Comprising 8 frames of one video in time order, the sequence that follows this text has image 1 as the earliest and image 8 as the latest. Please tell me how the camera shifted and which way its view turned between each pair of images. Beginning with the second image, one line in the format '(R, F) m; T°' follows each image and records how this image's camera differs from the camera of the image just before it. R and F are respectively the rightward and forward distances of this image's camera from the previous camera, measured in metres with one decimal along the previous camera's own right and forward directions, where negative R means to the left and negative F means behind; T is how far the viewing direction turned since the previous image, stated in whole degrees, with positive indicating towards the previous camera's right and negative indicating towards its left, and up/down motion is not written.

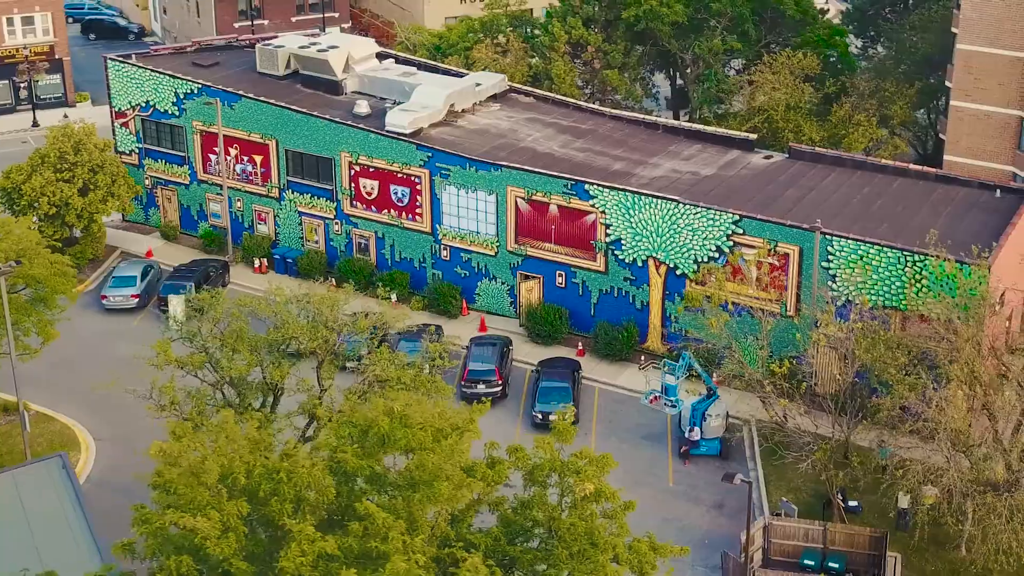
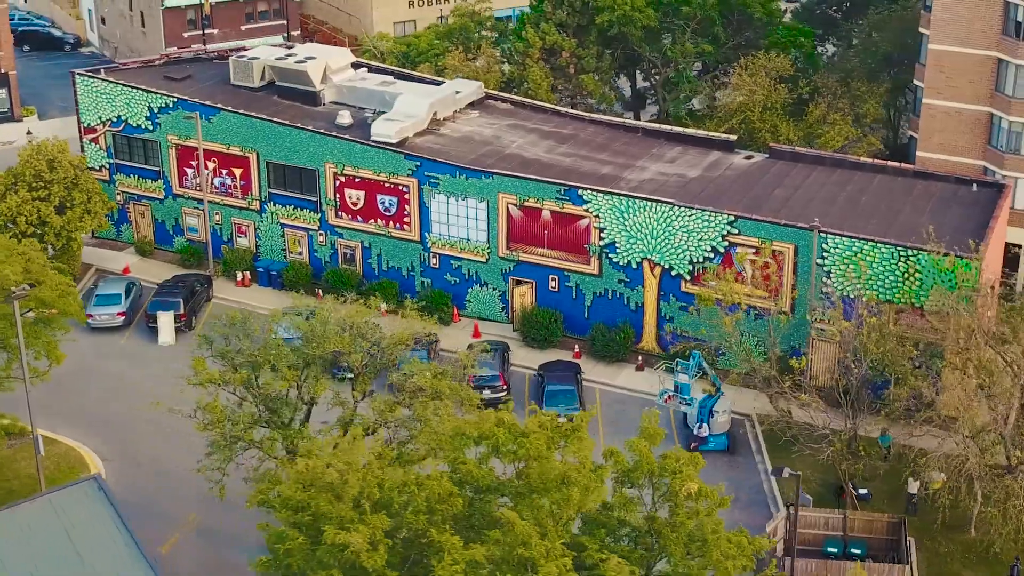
(-3.1, -0.4) m; +4°
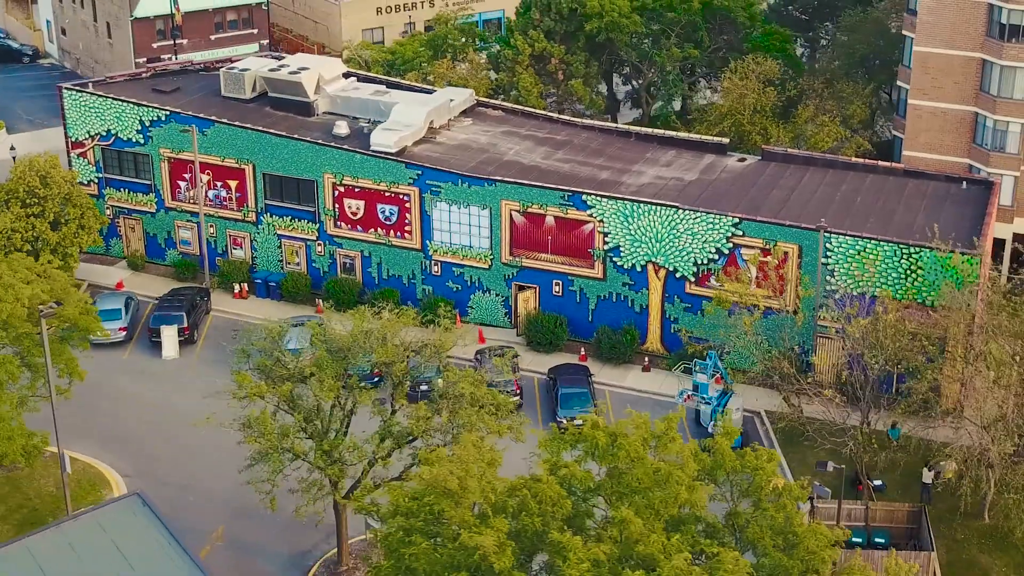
(-2.6, -0.5) m; +3°
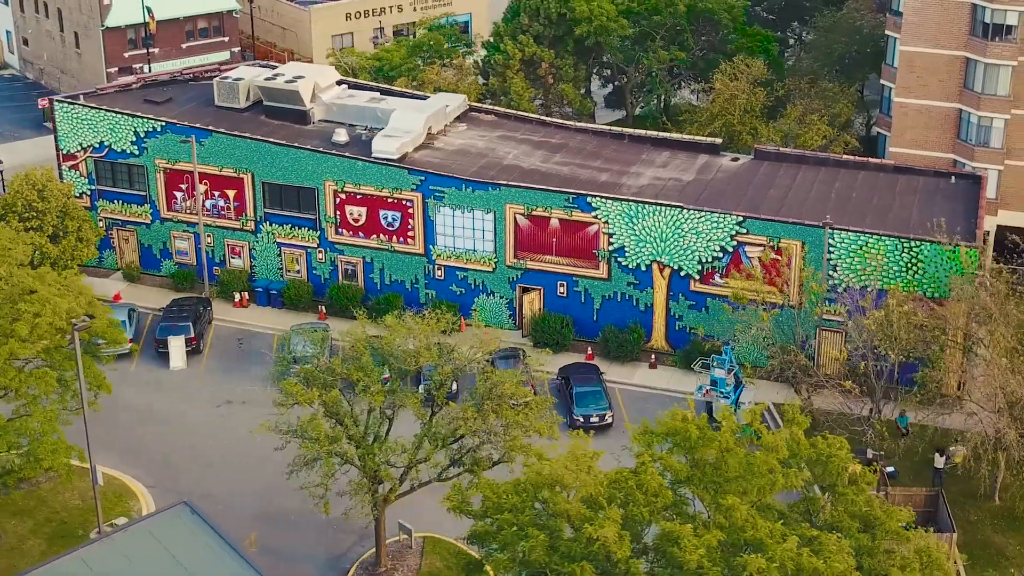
(-2.7, -0.7) m; +3°
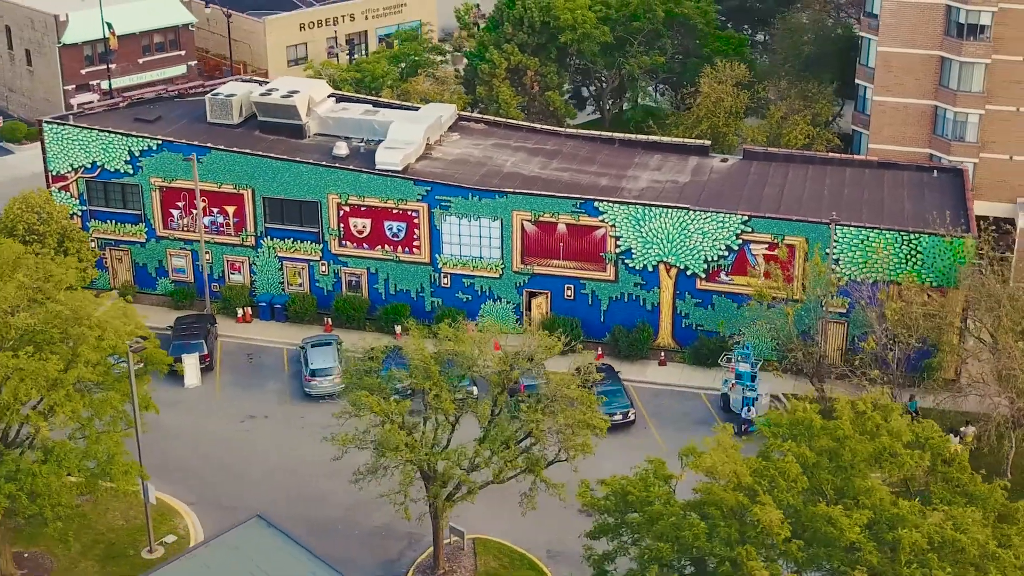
(-4.2, -1.0) m; +4°
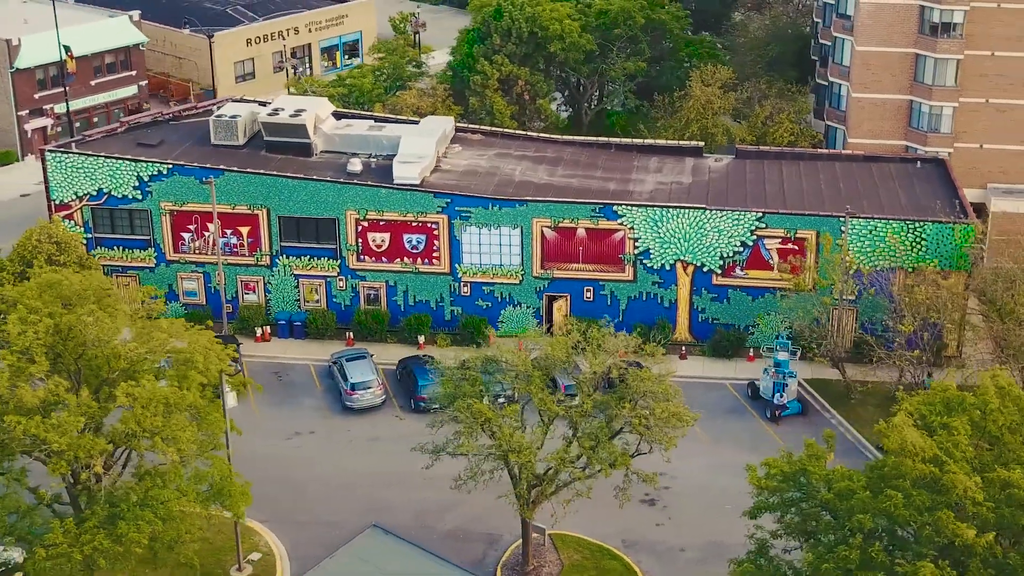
(-6.1, -1.4) m; +6°
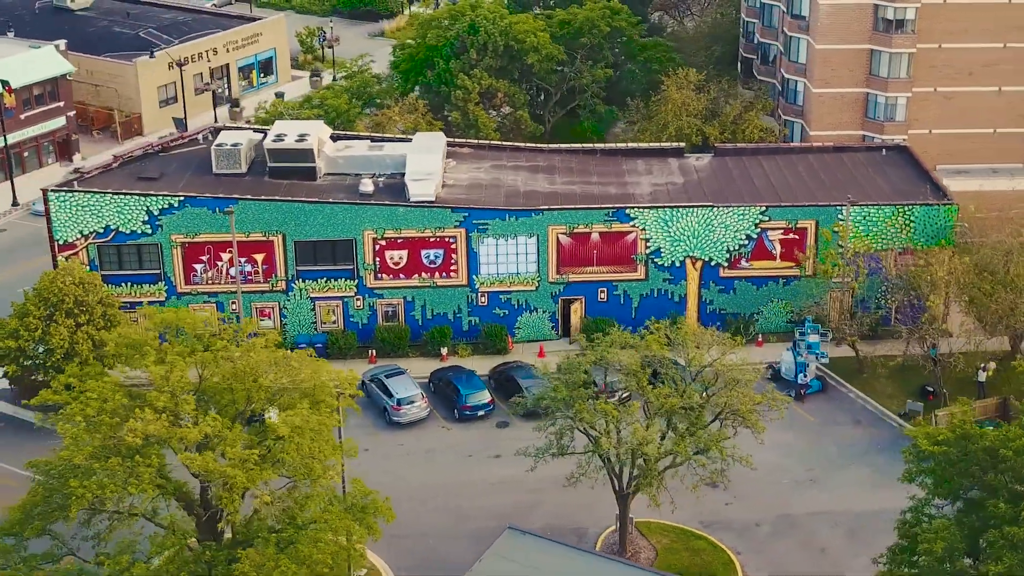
(-8.3, -1.5) m; +8°
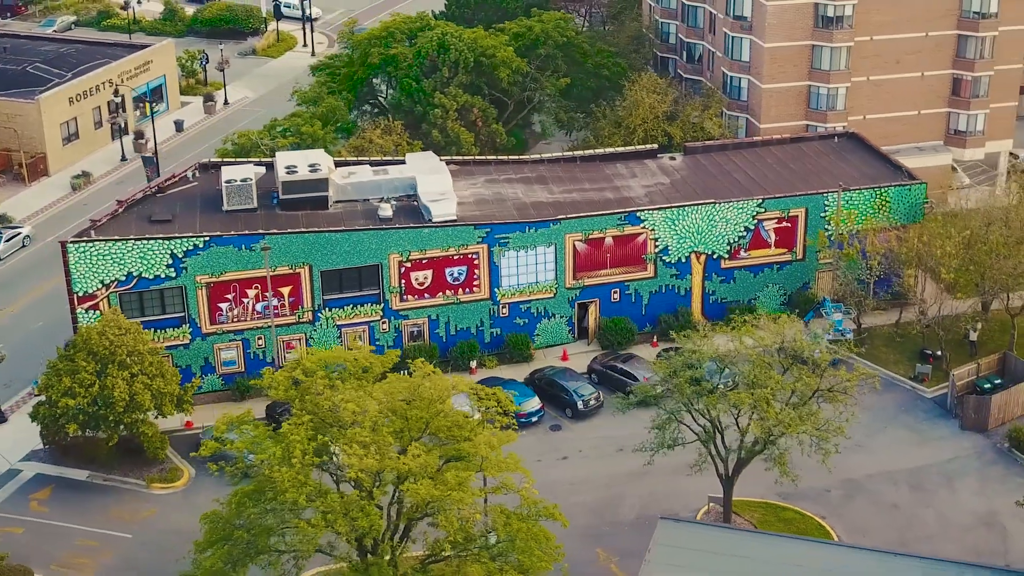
(-11.0, -1.3) m; +10°
